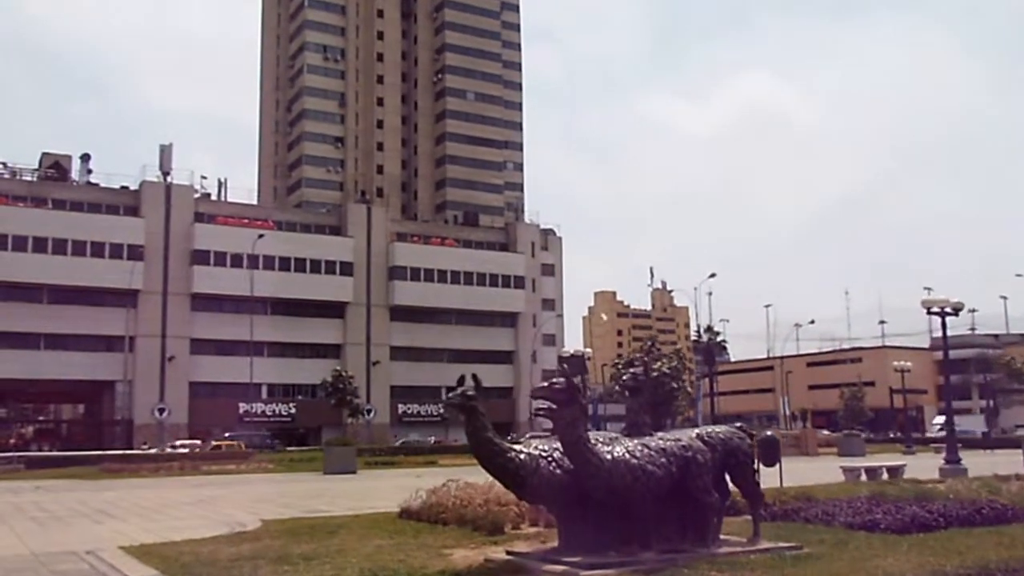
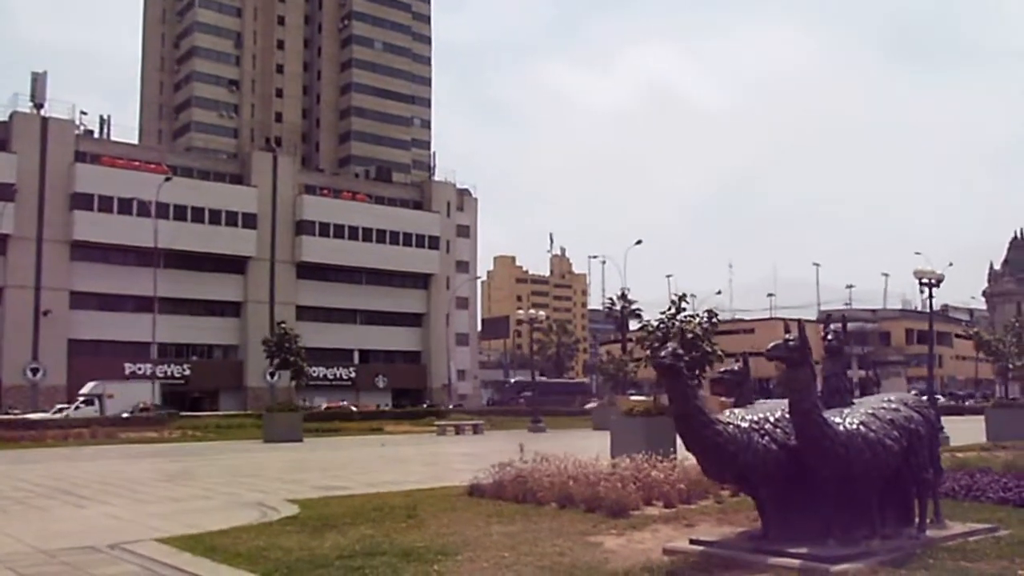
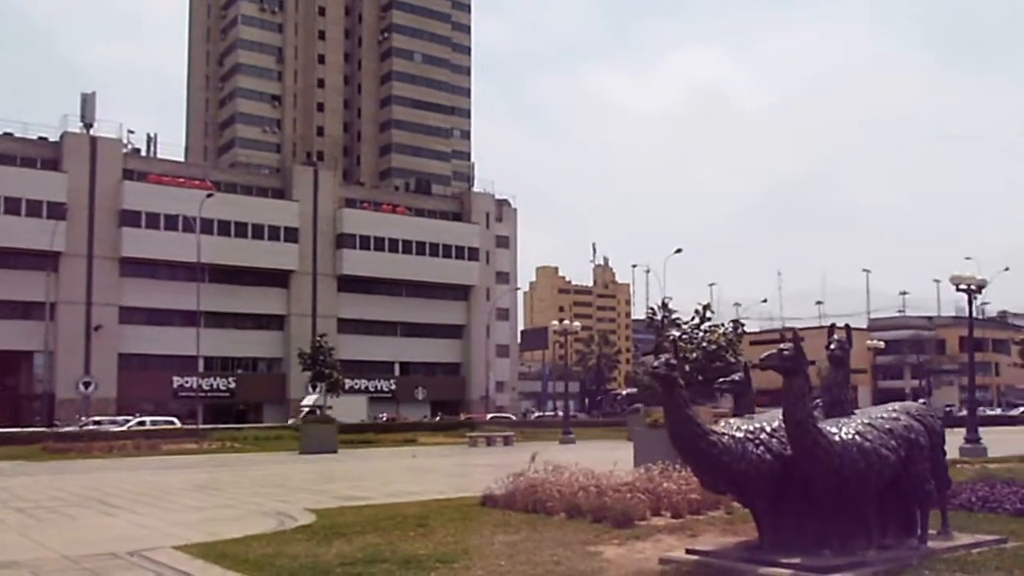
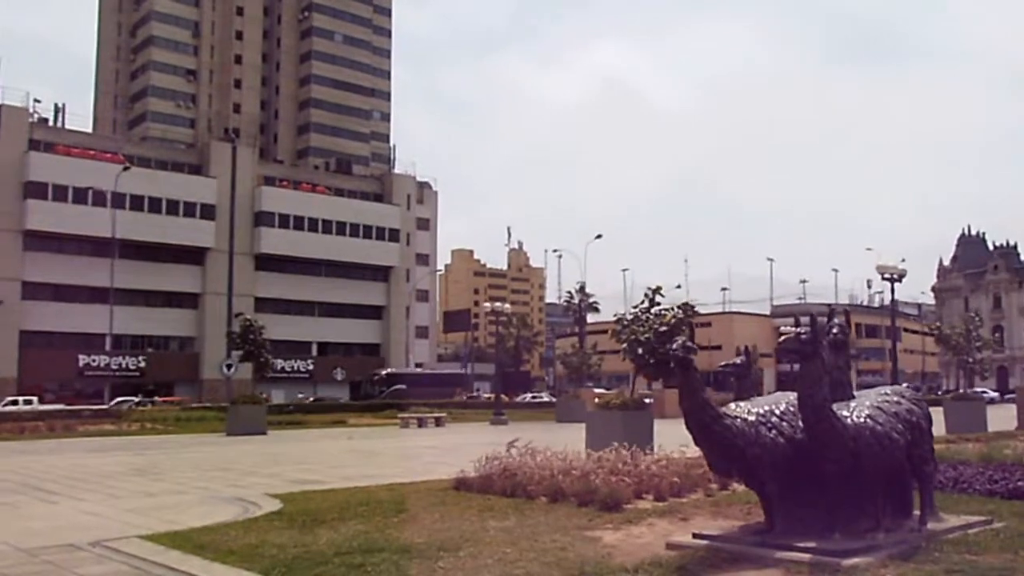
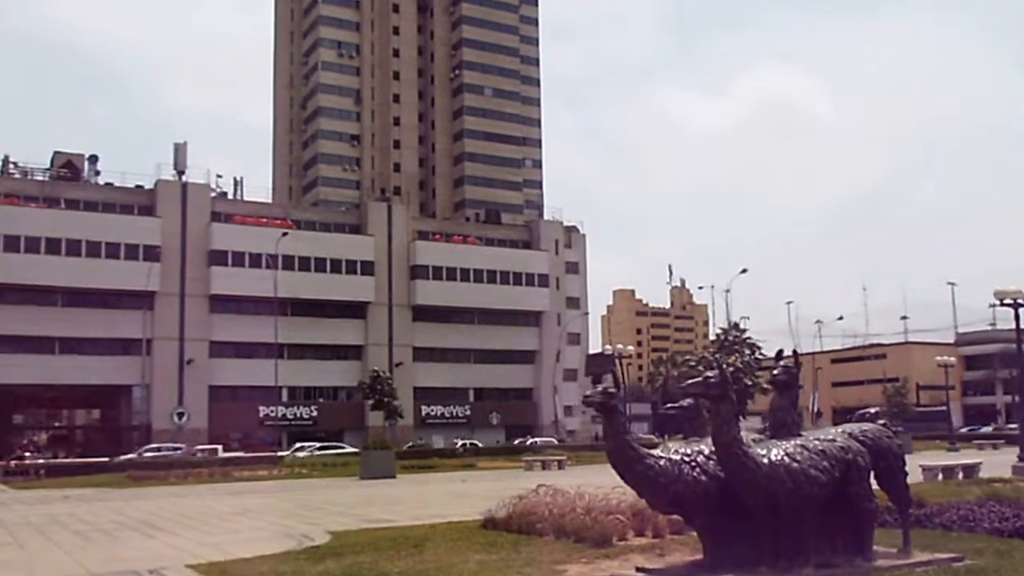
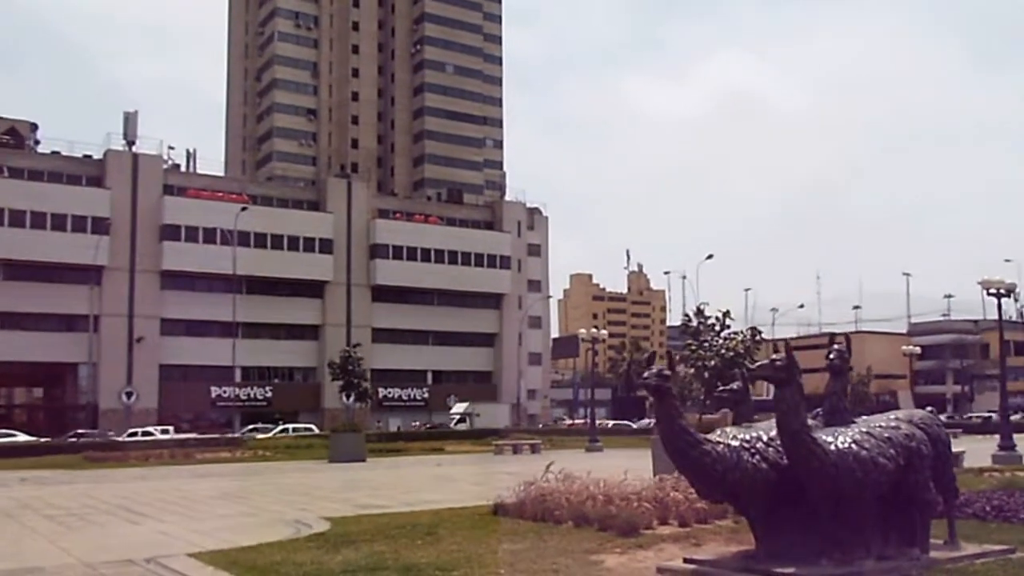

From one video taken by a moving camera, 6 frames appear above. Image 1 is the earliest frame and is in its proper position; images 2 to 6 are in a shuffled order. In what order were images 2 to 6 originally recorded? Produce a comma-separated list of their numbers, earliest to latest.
5, 6, 3, 2, 4
